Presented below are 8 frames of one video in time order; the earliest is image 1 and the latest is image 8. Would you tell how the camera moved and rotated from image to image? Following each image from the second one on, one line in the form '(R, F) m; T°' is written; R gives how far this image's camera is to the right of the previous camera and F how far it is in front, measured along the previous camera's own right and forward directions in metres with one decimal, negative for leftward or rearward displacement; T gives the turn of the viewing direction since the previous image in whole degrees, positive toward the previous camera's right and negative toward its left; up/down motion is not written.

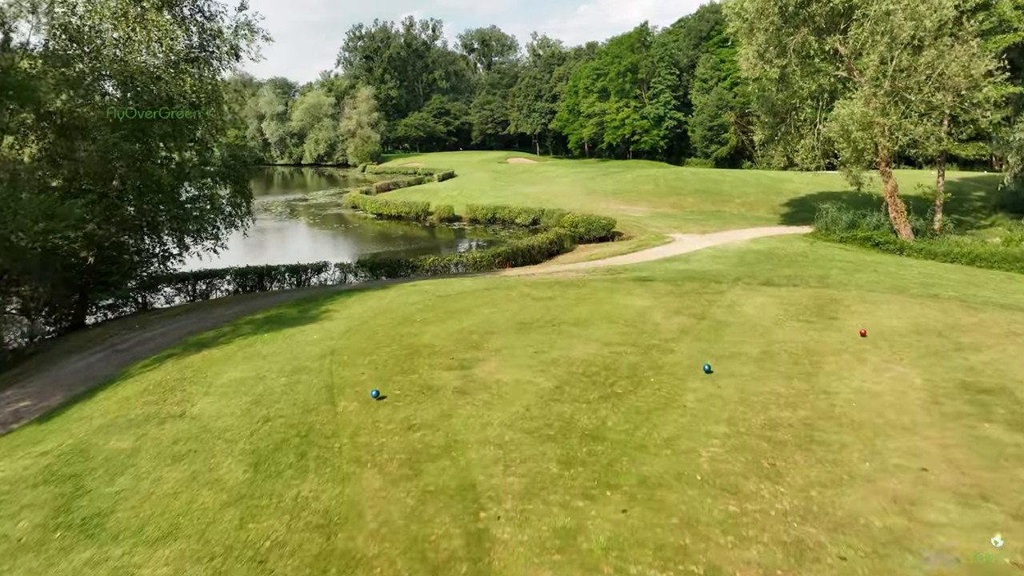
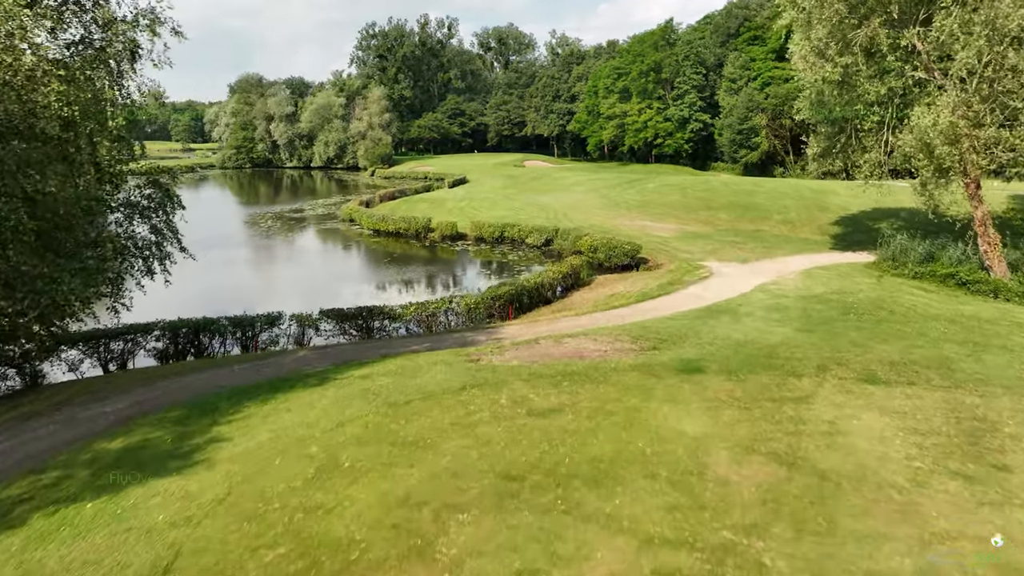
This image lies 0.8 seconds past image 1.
(+0.3, +3.1) m; -1°
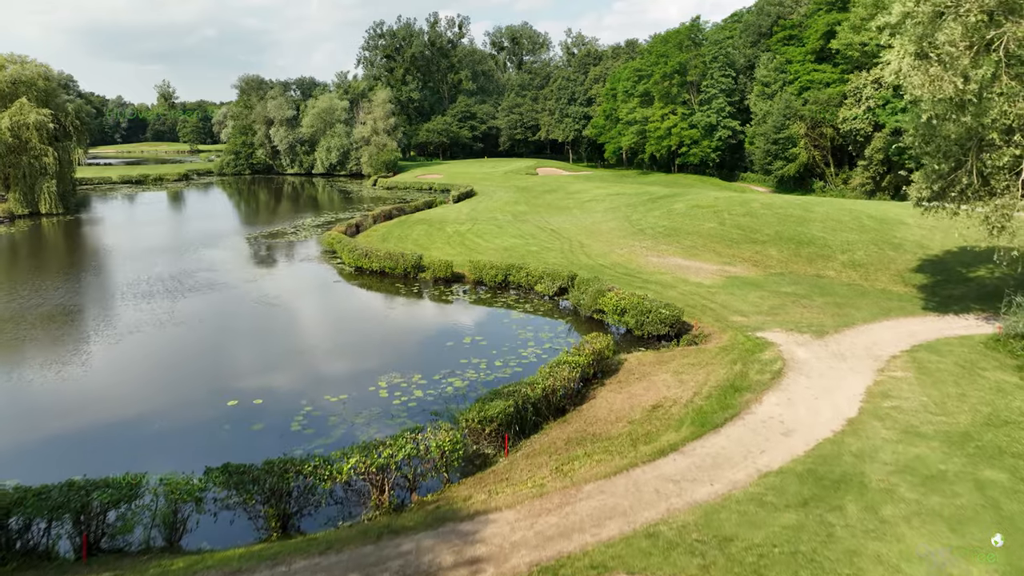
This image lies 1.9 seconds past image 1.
(+0.2, +4.4) m; -1°
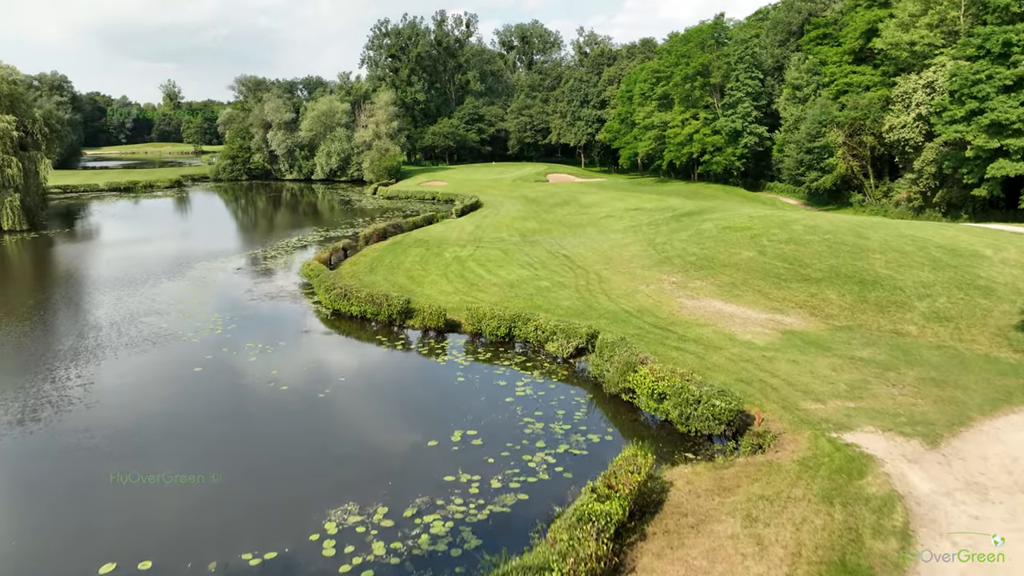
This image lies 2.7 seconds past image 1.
(+0.1, +3.7) m; -1°
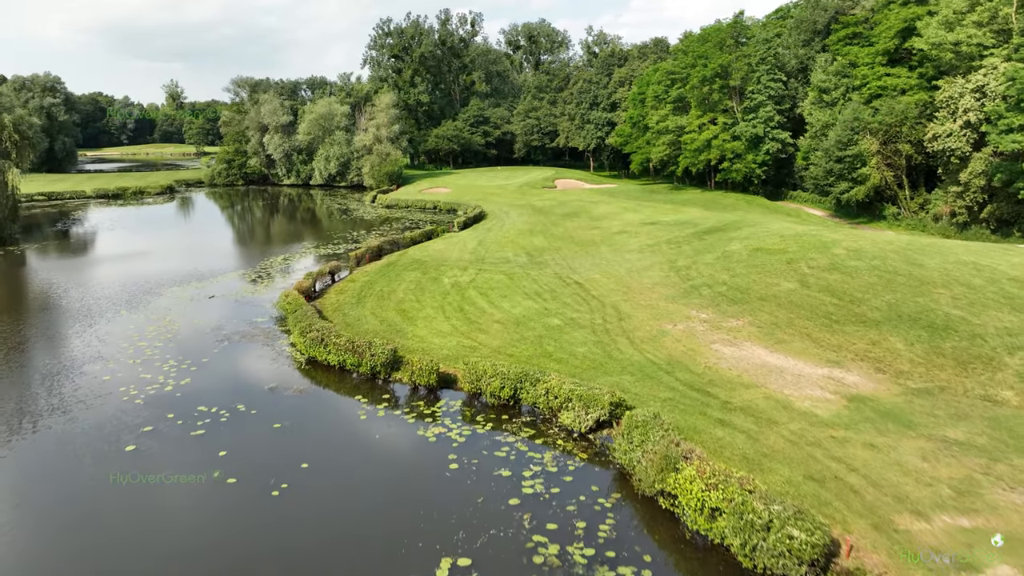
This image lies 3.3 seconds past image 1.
(0.0, +2.9) m; 0°
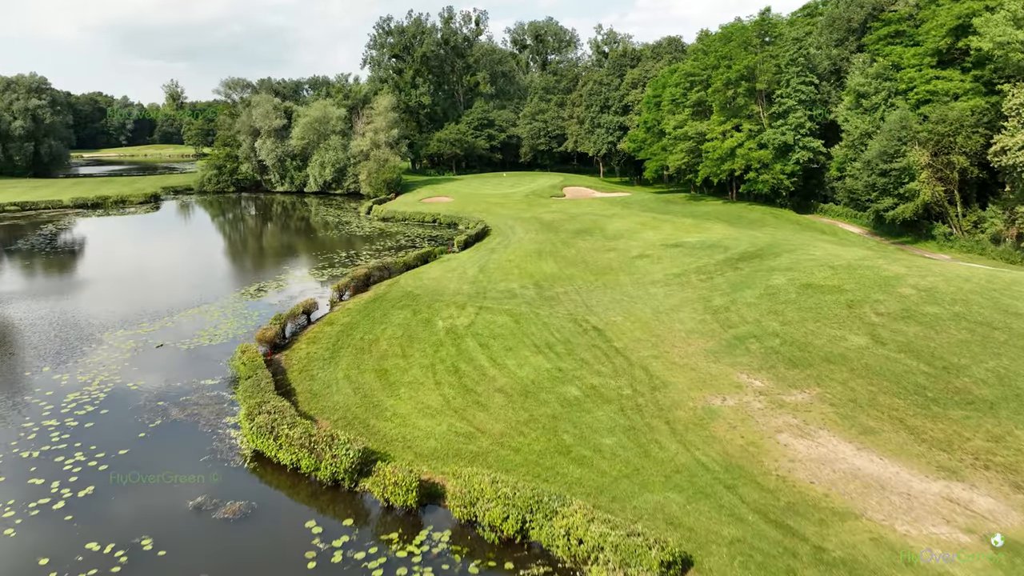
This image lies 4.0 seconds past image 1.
(0.0, +3.9) m; 0°
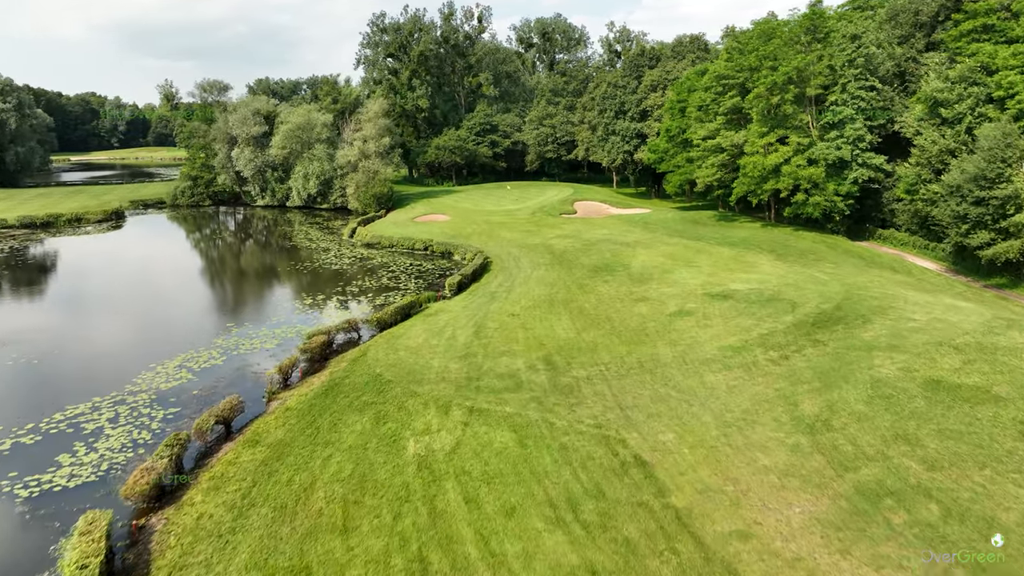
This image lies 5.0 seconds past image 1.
(0.0, +6.7) m; 0°
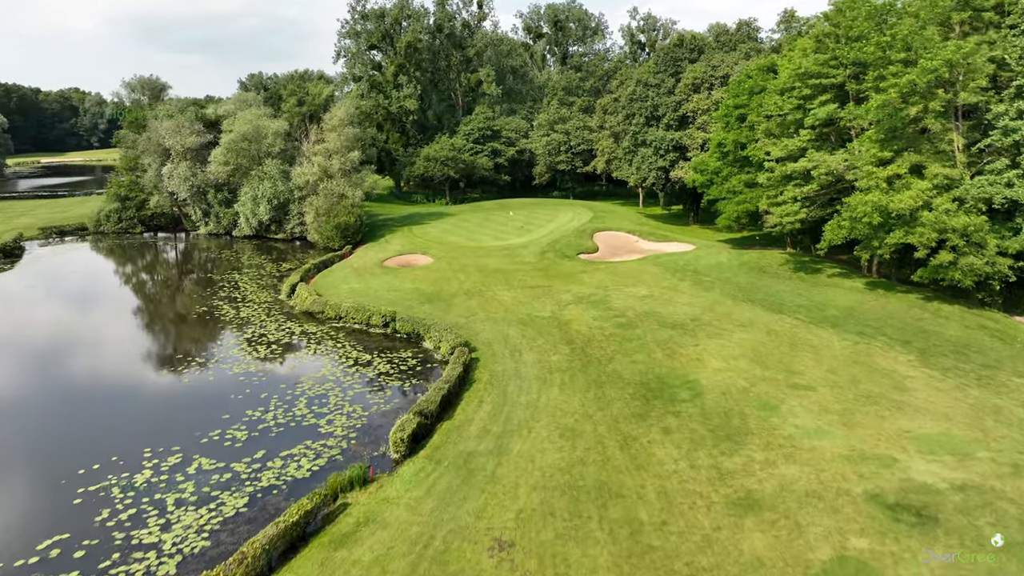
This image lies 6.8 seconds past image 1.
(+0.4, +12.5) m; -1°
